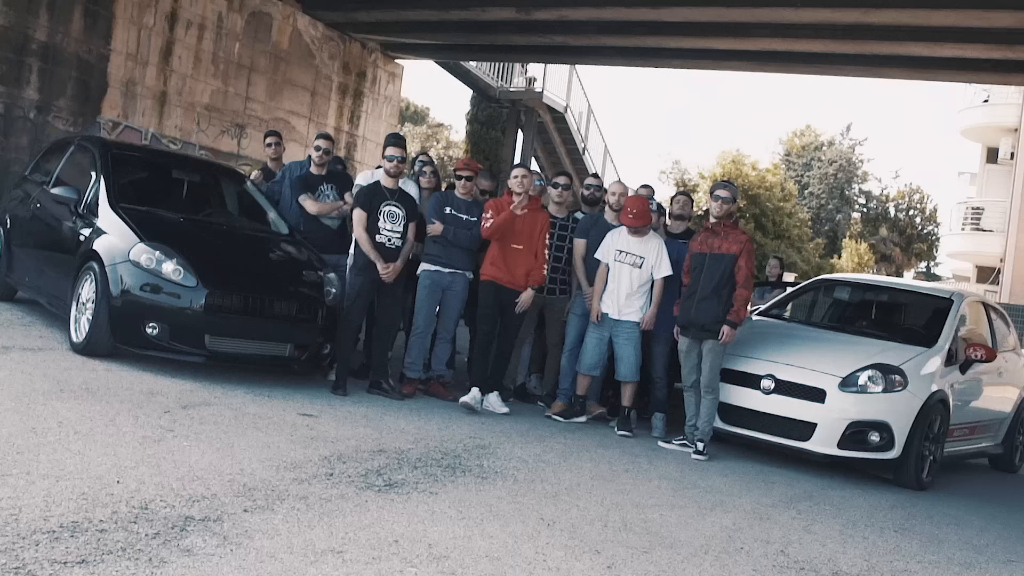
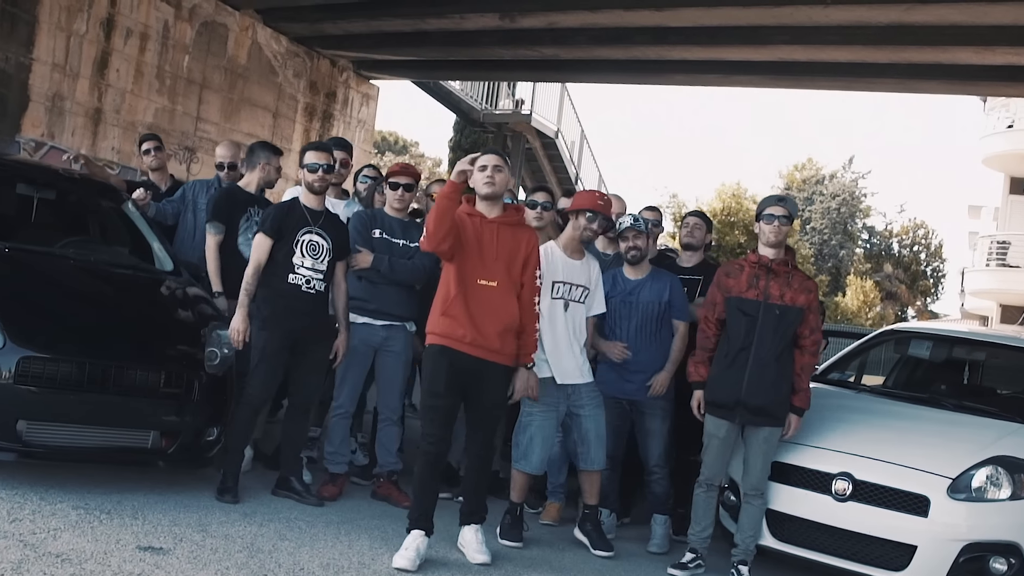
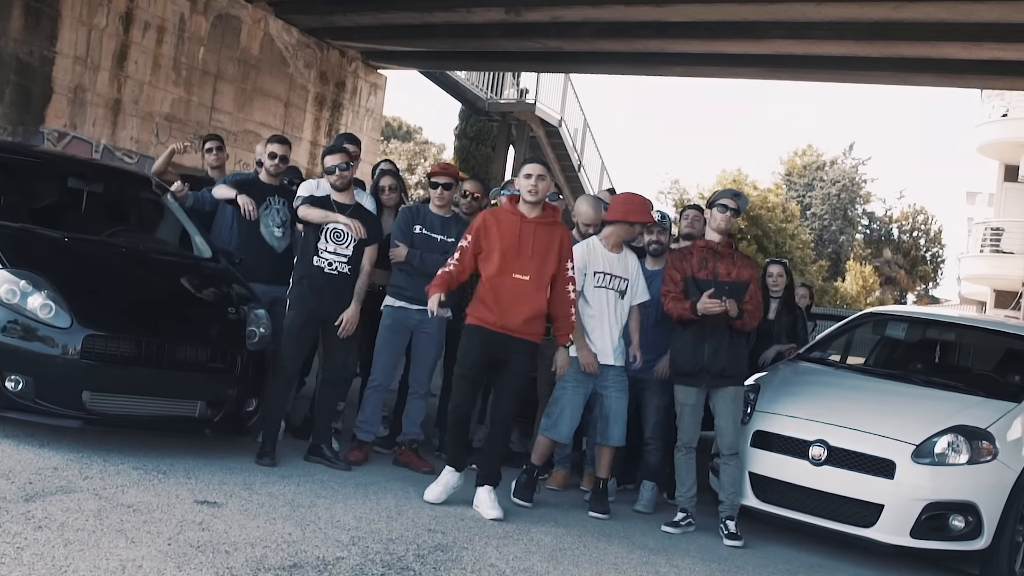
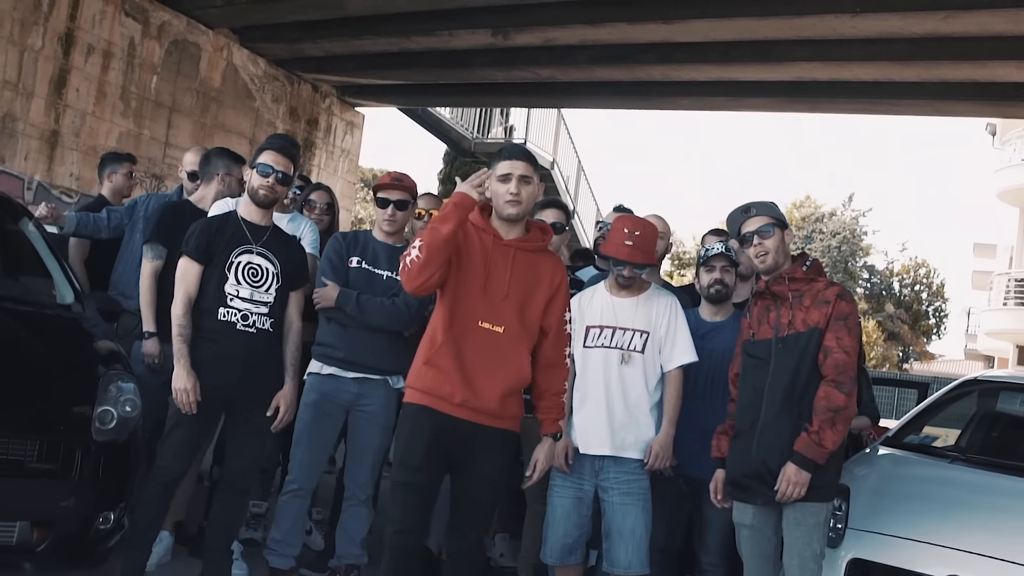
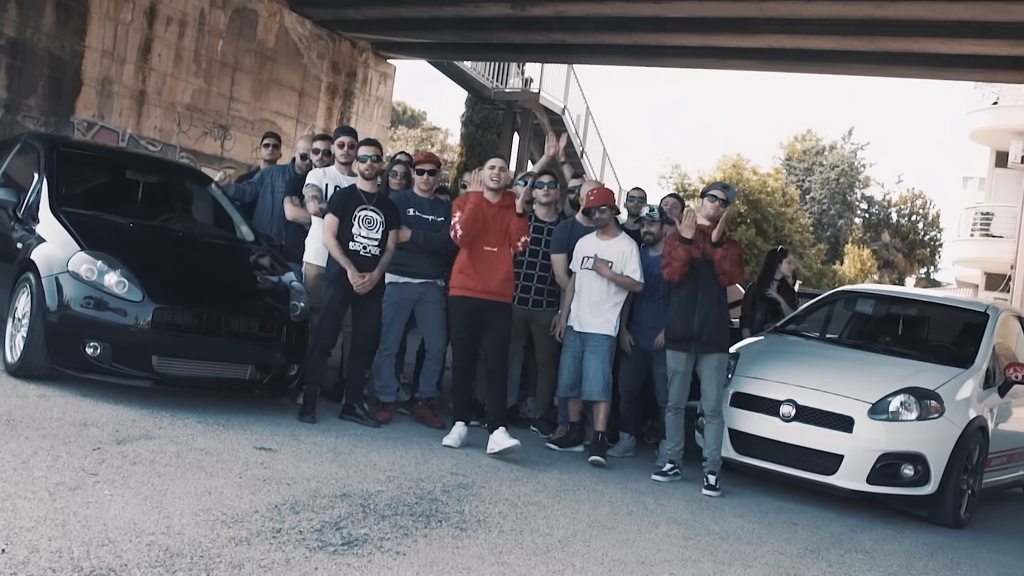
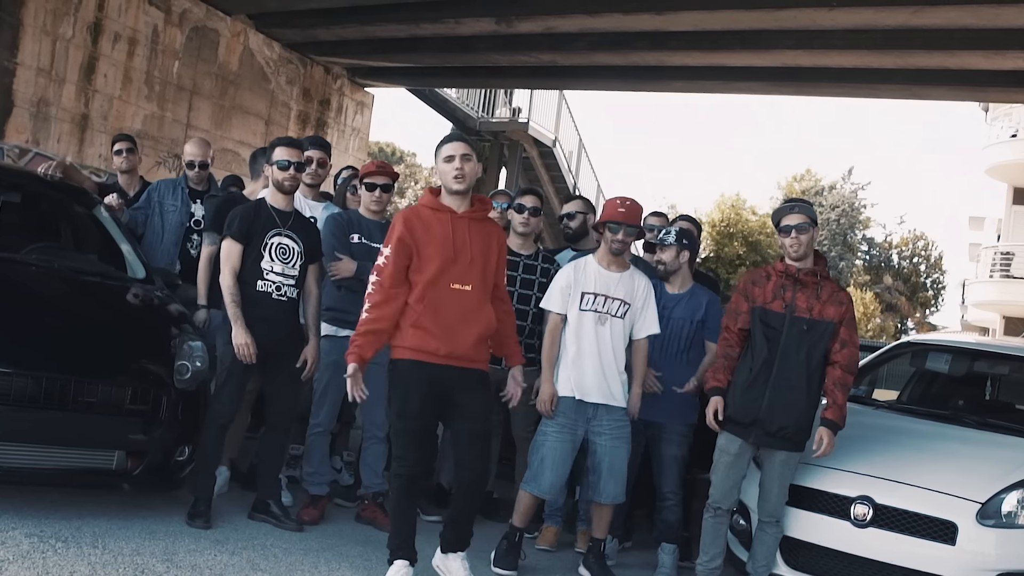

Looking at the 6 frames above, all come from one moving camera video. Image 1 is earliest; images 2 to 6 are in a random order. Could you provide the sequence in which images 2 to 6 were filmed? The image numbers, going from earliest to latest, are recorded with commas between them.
5, 3, 2, 6, 4
